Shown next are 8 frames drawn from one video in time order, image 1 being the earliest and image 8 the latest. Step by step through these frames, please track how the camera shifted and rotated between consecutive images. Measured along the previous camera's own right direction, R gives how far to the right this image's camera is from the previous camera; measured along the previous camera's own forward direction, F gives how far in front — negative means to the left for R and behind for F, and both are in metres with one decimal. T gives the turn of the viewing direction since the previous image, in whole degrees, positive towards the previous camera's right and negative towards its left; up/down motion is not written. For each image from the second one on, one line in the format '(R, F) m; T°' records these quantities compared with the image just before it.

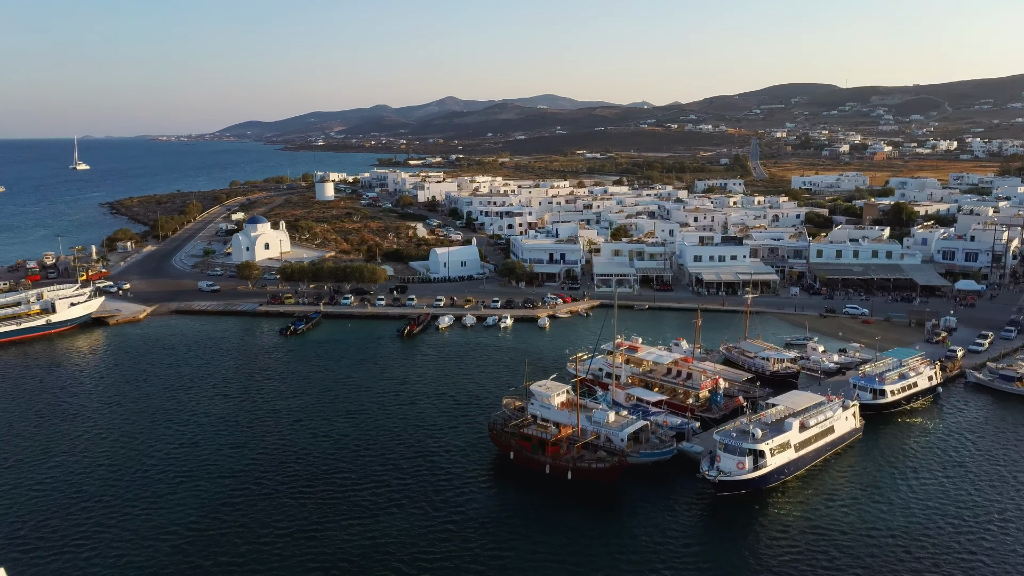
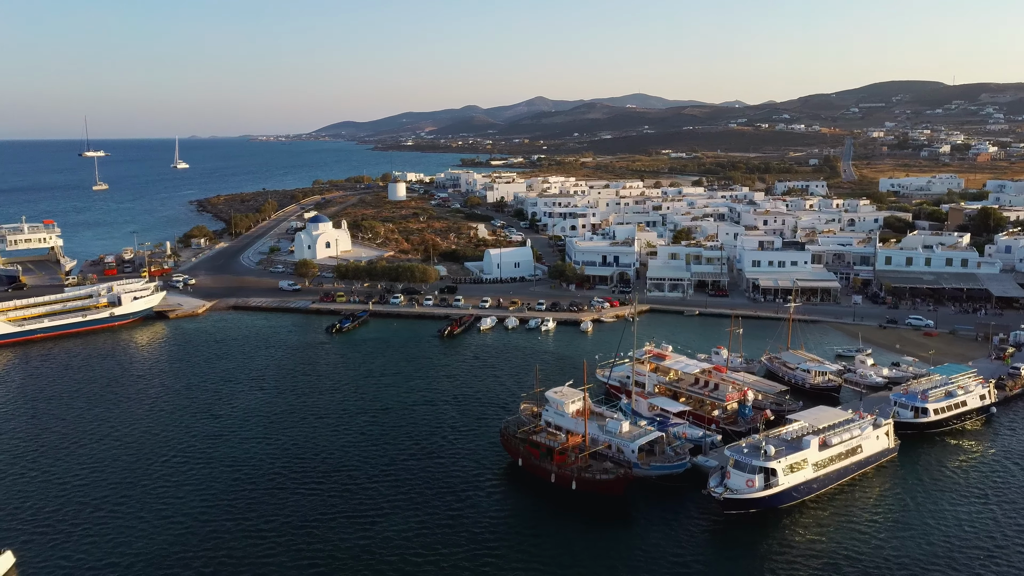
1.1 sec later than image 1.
(+2.4, +0.5) m; -6°
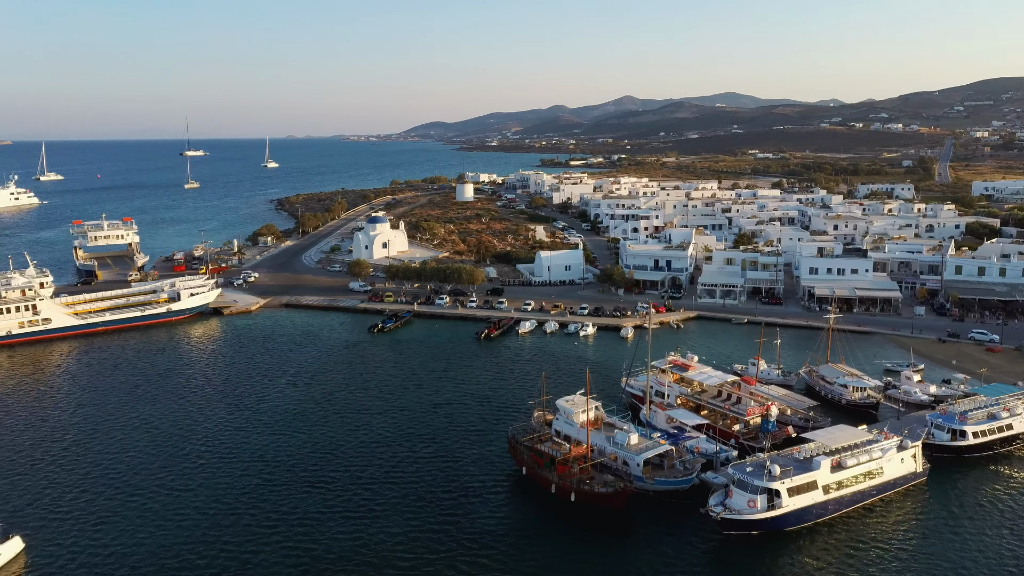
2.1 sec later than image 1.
(+2.4, +0.4) m; -6°
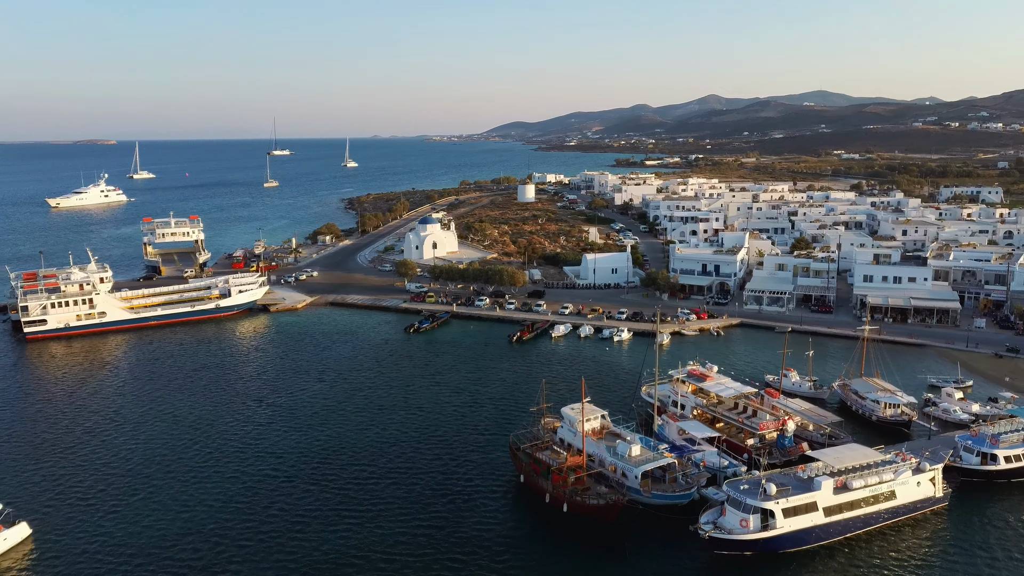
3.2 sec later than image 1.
(+2.4, +0.4) m; -6°
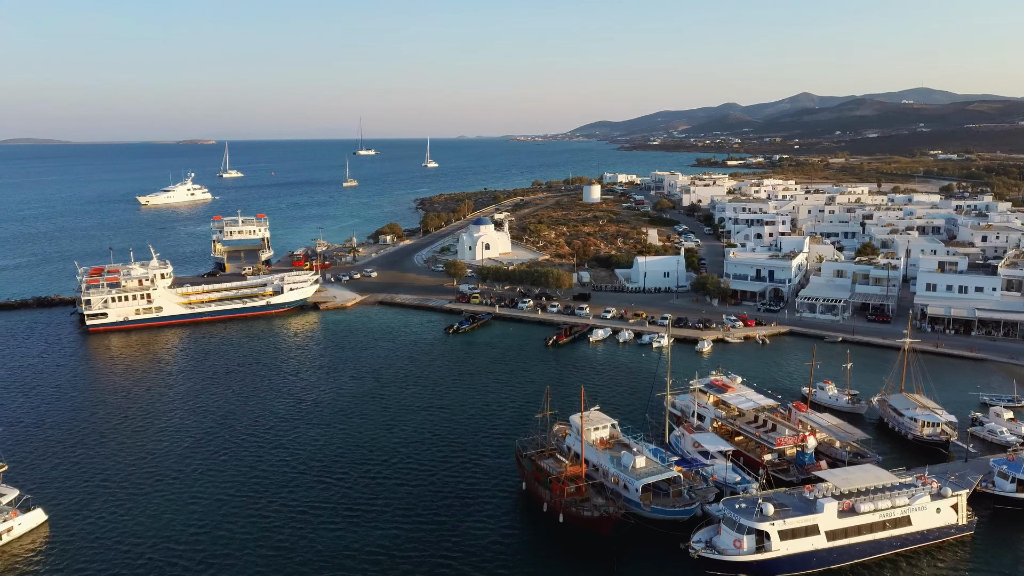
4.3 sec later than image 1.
(+2.4, +0.4) m; -6°
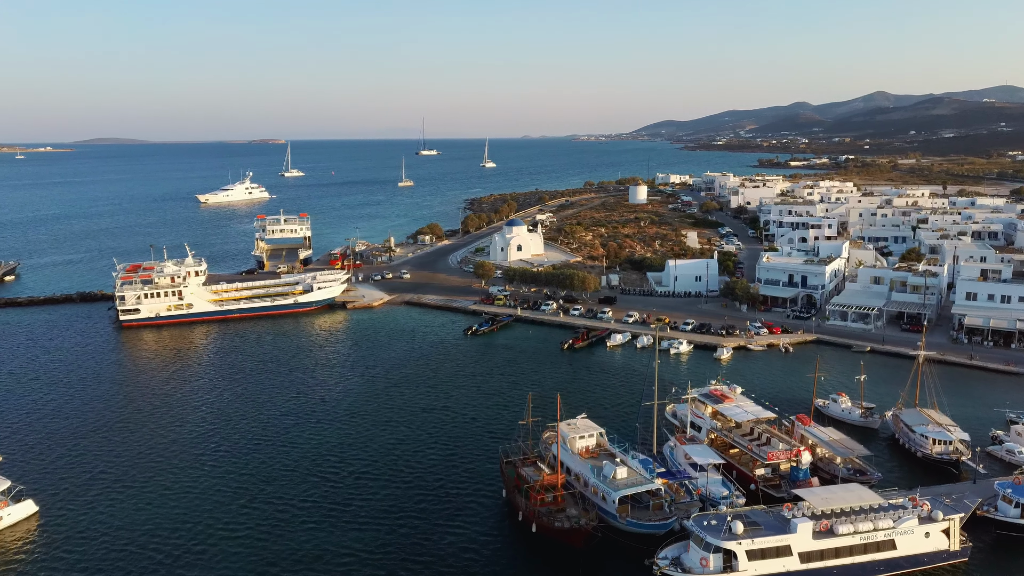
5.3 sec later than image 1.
(+2.4, +0.4) m; -4°
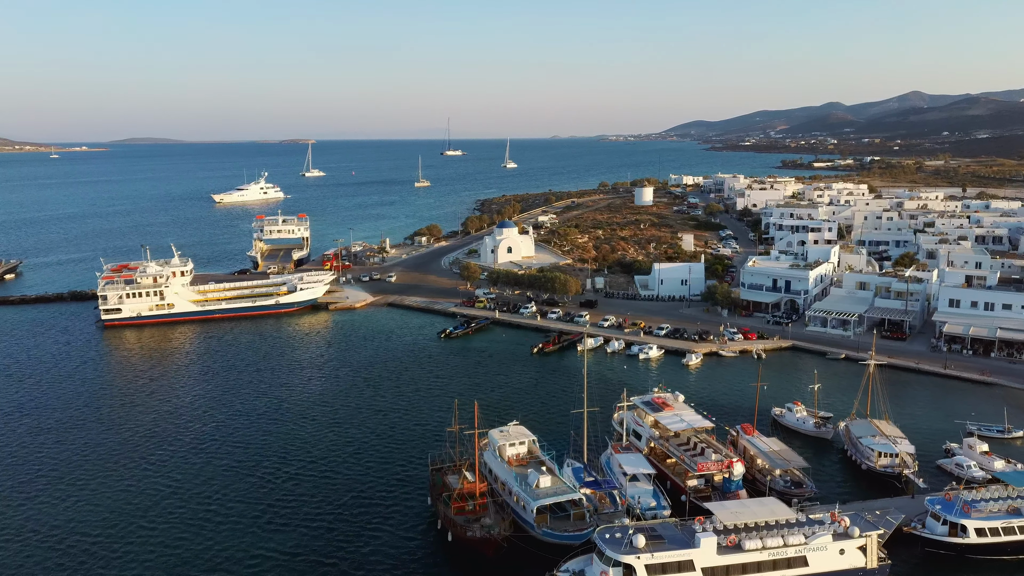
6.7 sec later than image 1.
(+3.0, +0.3) m; -2°
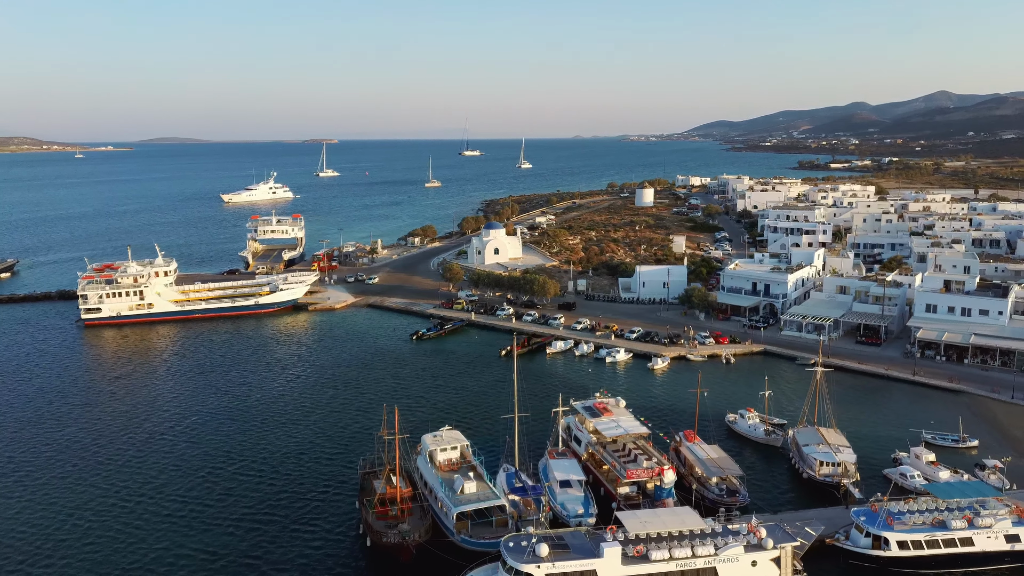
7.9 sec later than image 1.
(+2.7, +0.2) m; -1°
